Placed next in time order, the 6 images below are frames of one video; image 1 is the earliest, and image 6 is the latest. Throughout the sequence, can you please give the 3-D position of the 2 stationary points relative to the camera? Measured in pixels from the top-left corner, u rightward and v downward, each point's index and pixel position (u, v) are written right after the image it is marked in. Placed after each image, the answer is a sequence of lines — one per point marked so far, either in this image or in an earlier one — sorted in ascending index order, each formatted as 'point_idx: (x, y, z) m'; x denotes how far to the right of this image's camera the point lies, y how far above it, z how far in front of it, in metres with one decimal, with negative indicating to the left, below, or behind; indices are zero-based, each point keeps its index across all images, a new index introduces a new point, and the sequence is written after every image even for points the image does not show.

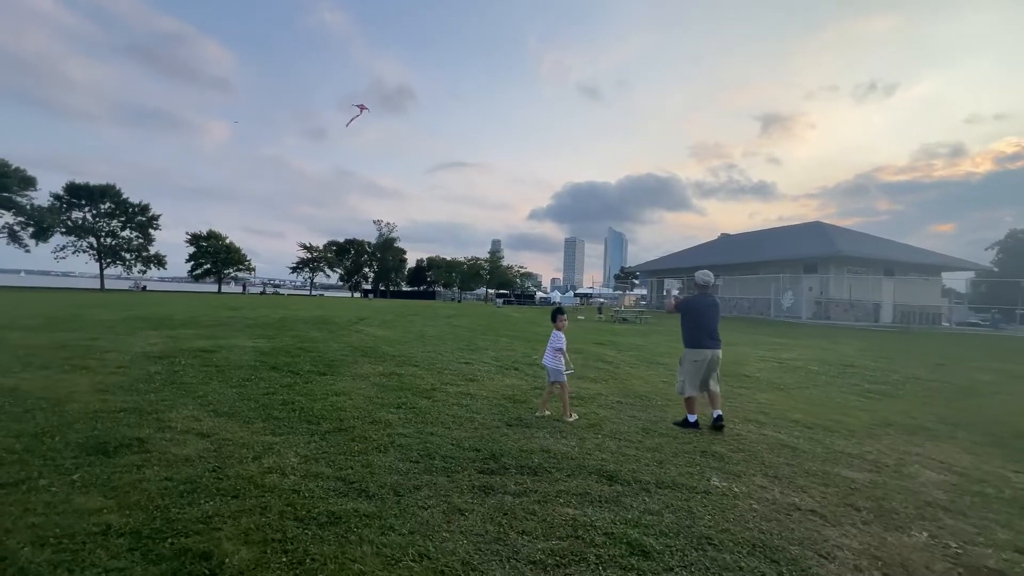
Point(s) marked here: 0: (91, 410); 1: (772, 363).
0: (-4.5, -1.3, +4.8) m
1: (+6.8, -2.0, +11.7) m
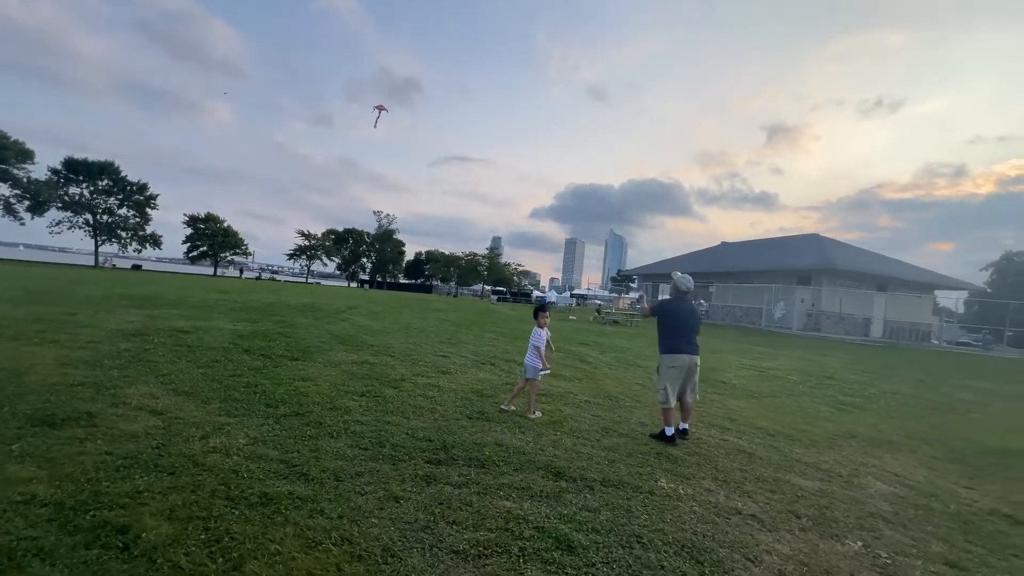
0: (-5.0, -1.0, +4.8) m
1: (+6.3, -2.2, +11.7) m
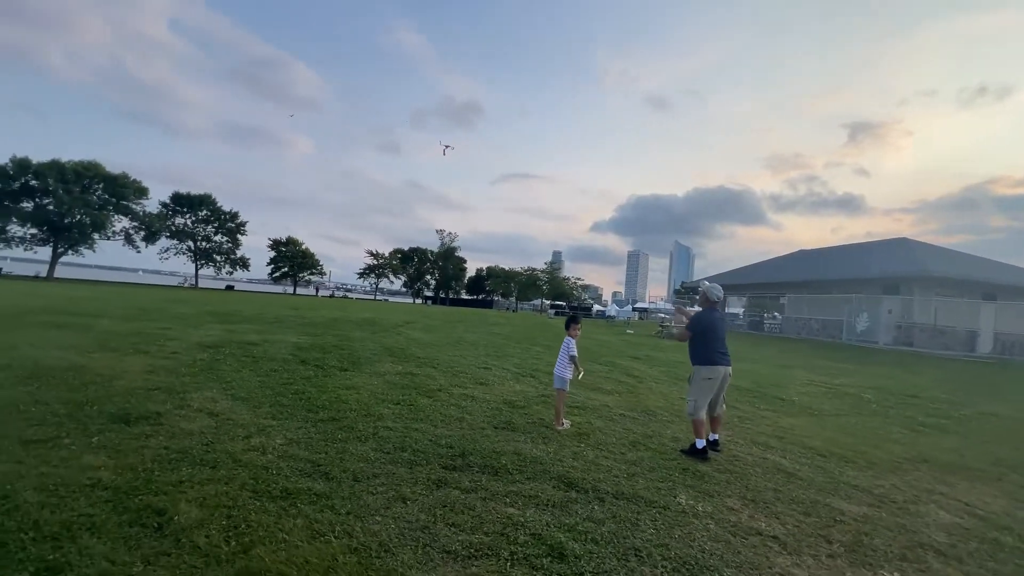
0: (-4.7, -1.2, +5.5) m
1: (+7.4, -2.4, +10.8) m
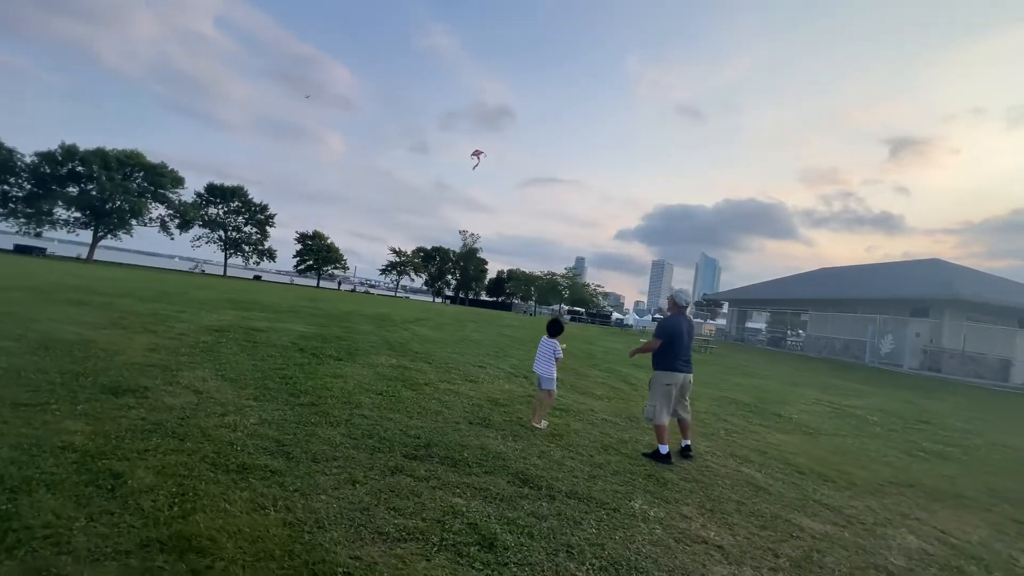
0: (-4.9, -1.0, +5.8) m
1: (+7.3, -2.8, +10.5) m
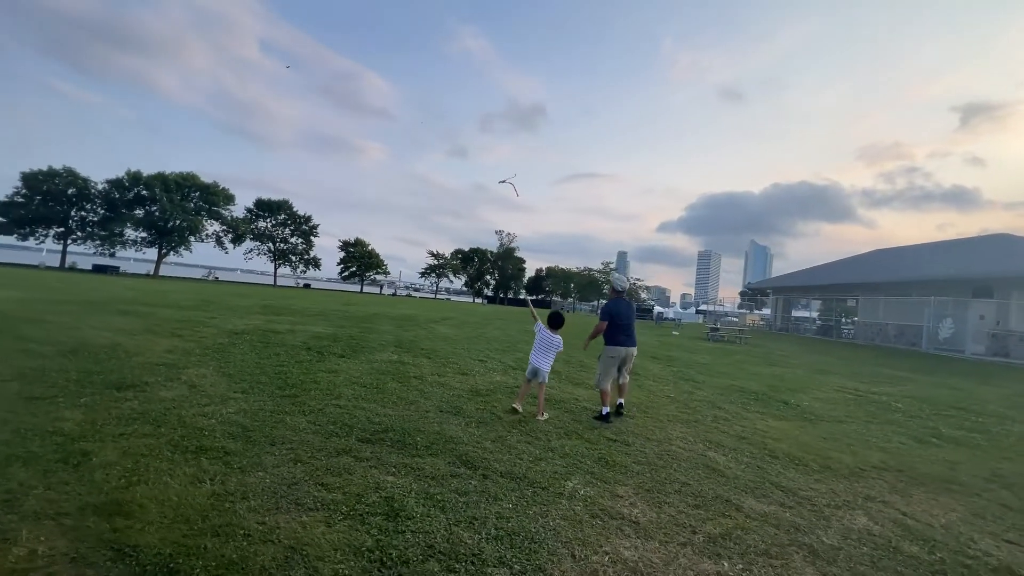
0: (-5.3, -1.1, +6.4) m
1: (+7.4, -2.4, +10.0) m
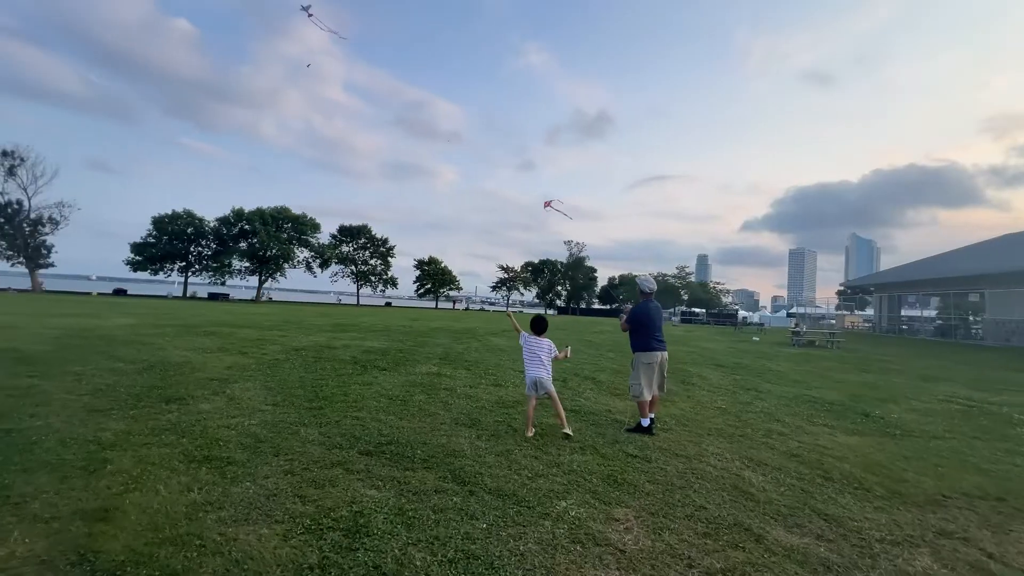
0: (-4.9, -1.4, +7.0) m
1: (+8.3, -2.2, +8.4) m
